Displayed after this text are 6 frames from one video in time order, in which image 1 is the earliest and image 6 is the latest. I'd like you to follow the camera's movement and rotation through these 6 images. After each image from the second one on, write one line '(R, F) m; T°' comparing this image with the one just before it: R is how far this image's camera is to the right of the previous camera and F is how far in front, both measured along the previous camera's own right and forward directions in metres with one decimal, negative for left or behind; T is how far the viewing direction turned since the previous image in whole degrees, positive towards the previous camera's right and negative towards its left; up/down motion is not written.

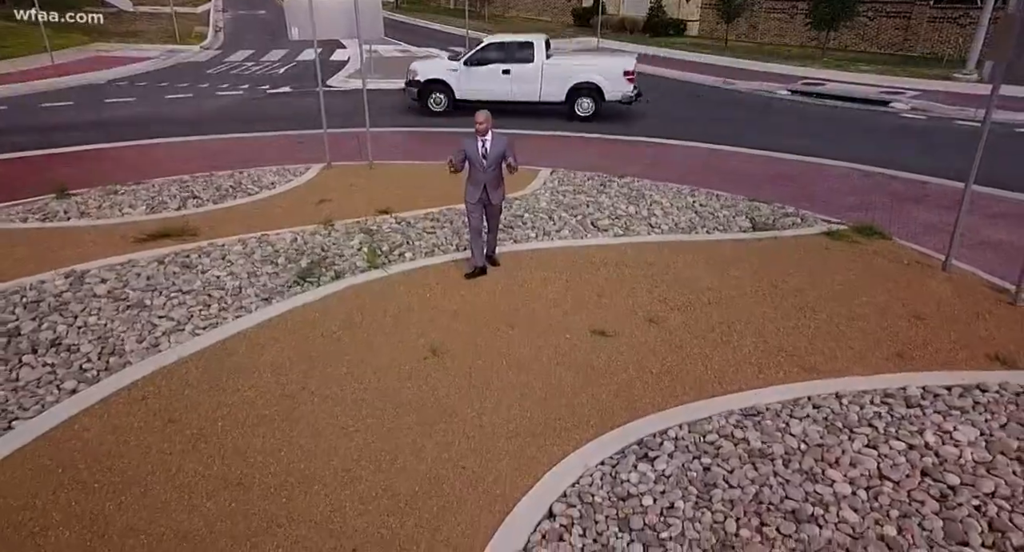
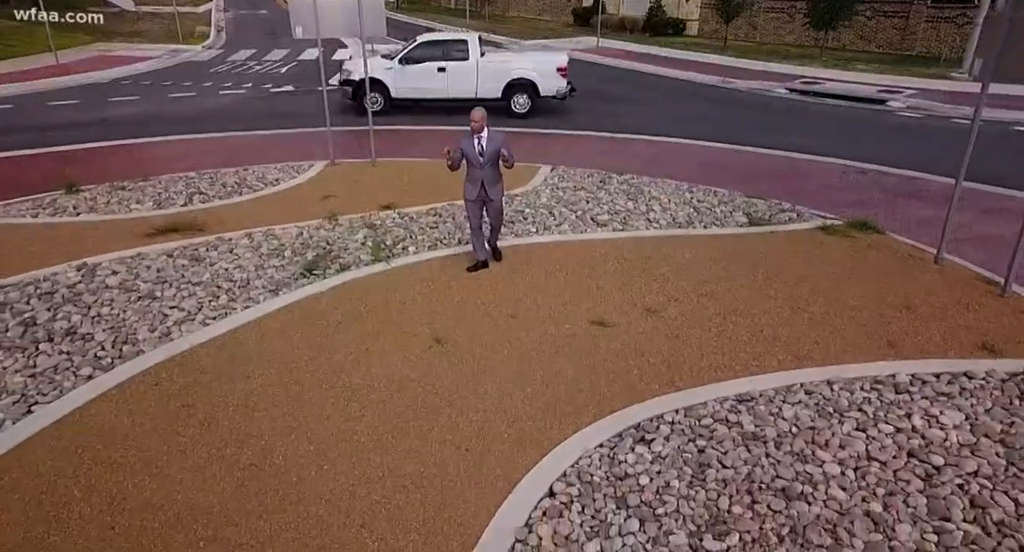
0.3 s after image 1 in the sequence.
(0.0, -0.1) m; 0°
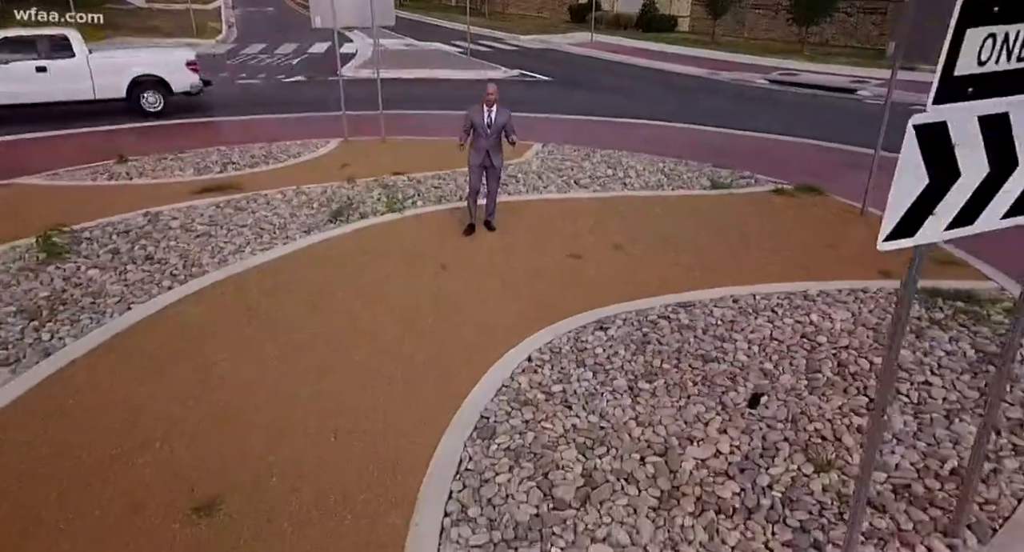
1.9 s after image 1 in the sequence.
(+0.1, -1.2) m; 0°
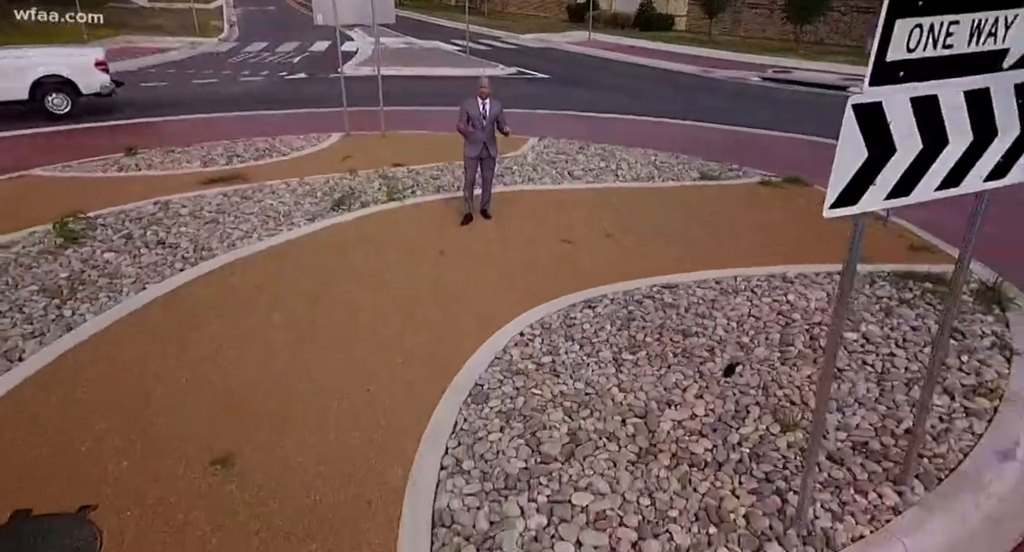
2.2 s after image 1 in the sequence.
(+0.1, -0.3) m; 0°
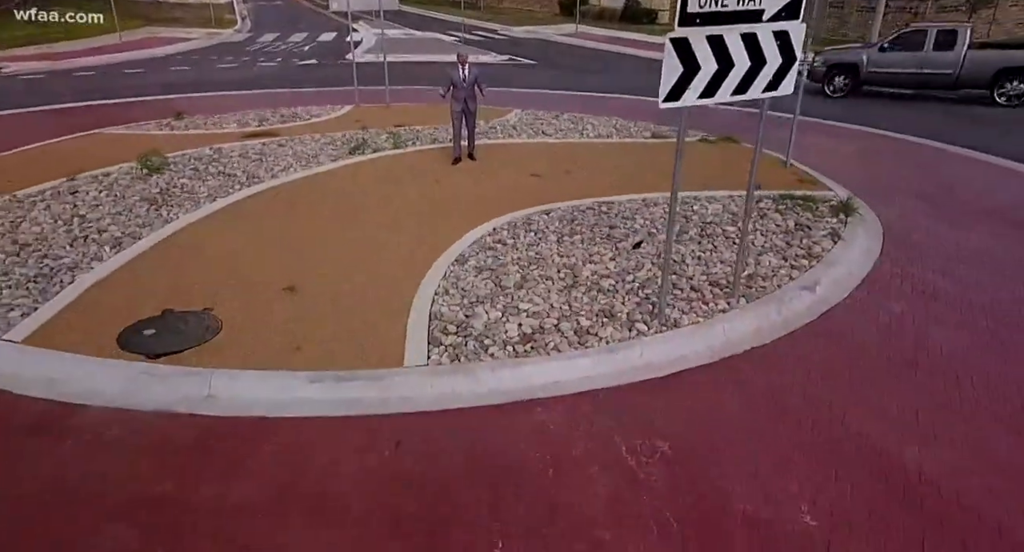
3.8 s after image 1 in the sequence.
(+0.3, -2.0) m; 0°
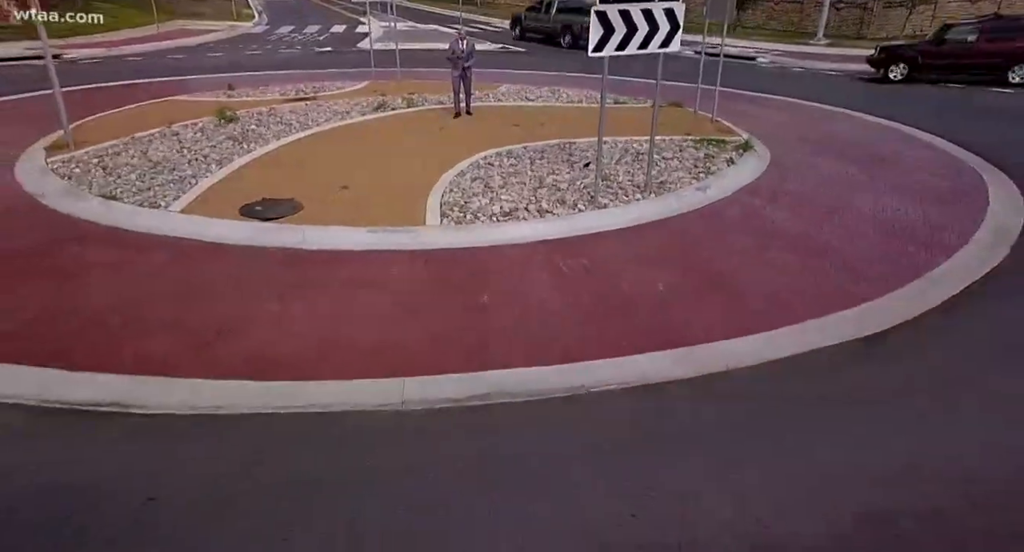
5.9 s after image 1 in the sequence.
(+0.2, -2.6) m; 0°
